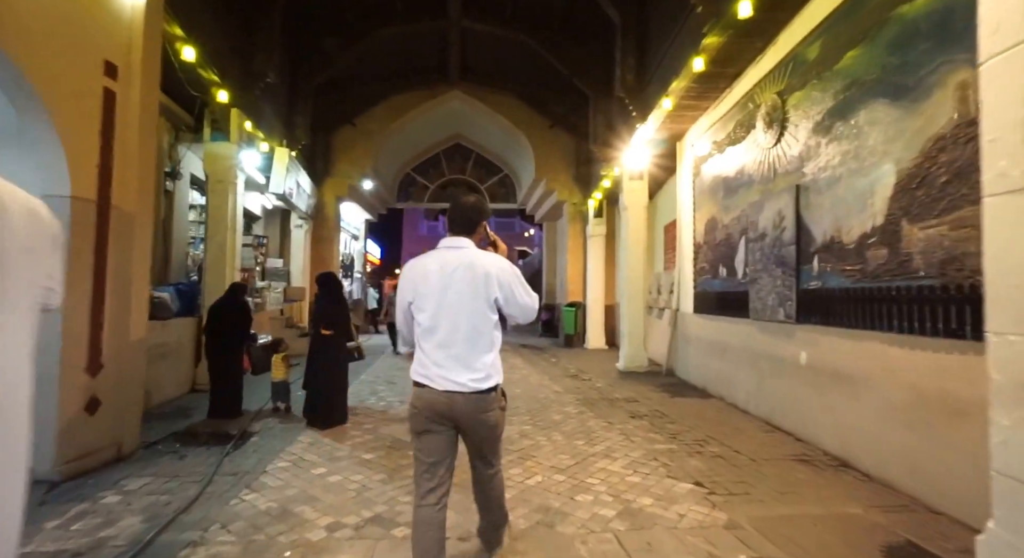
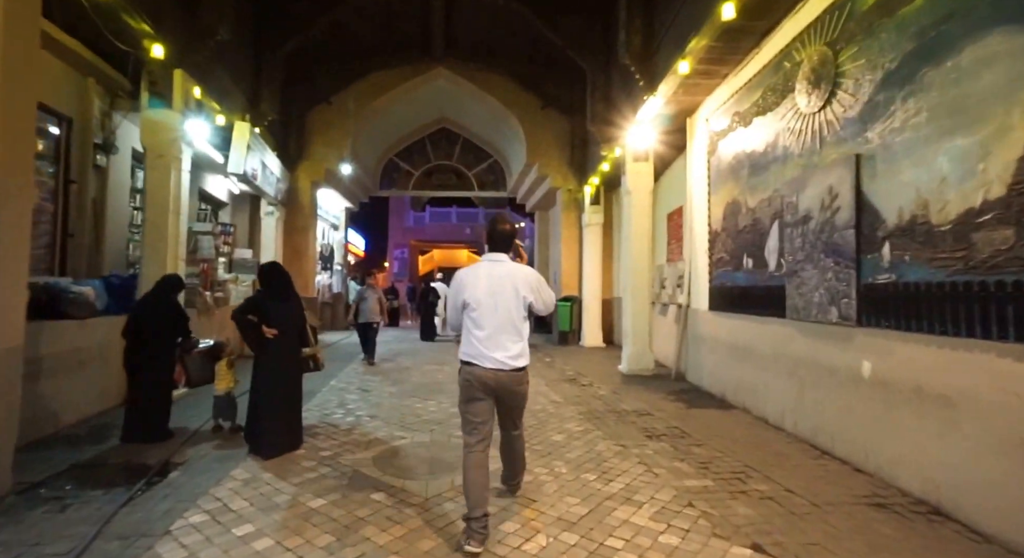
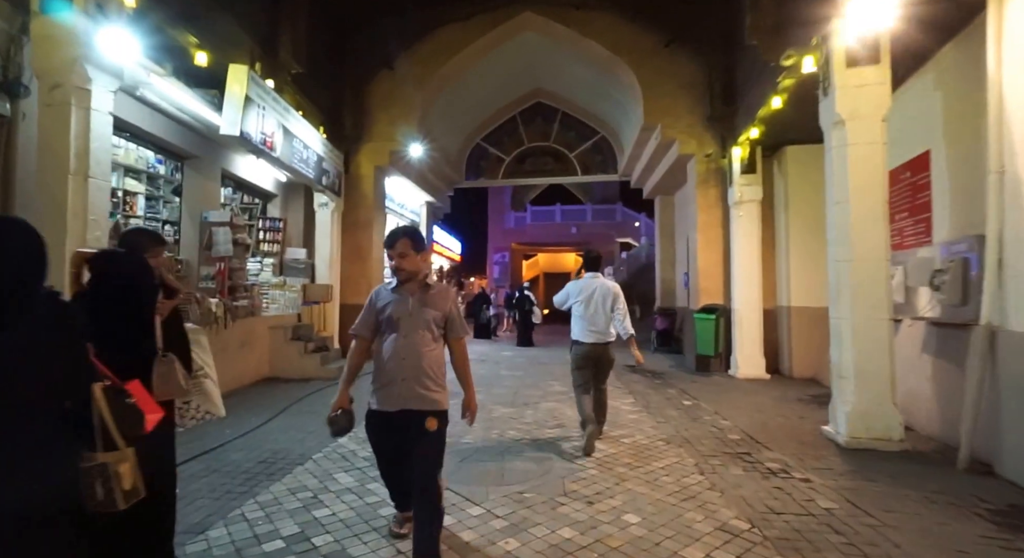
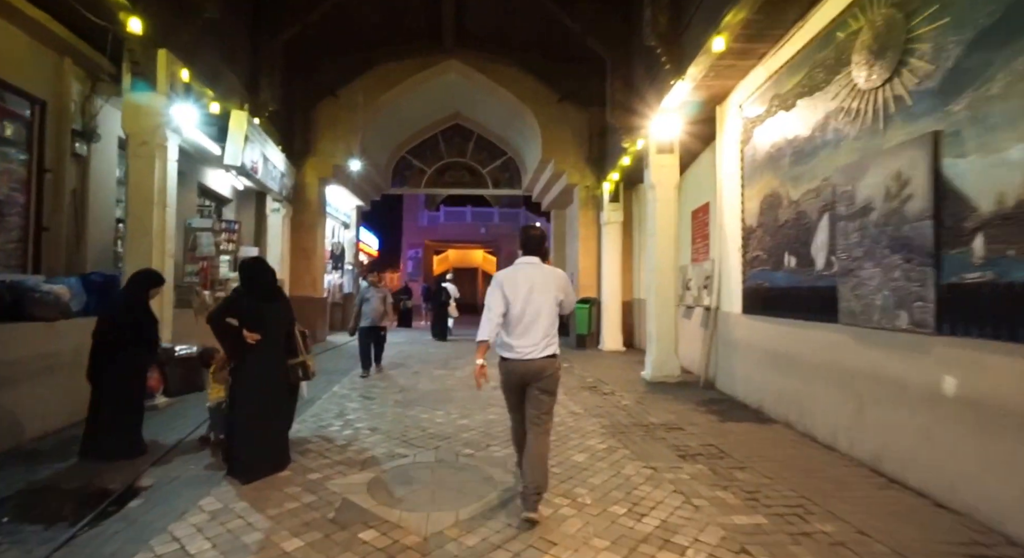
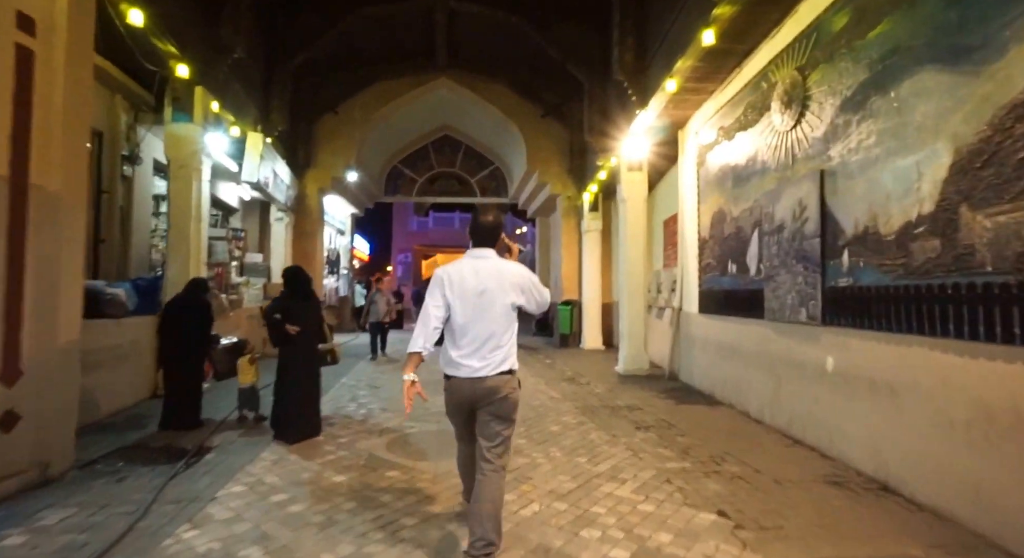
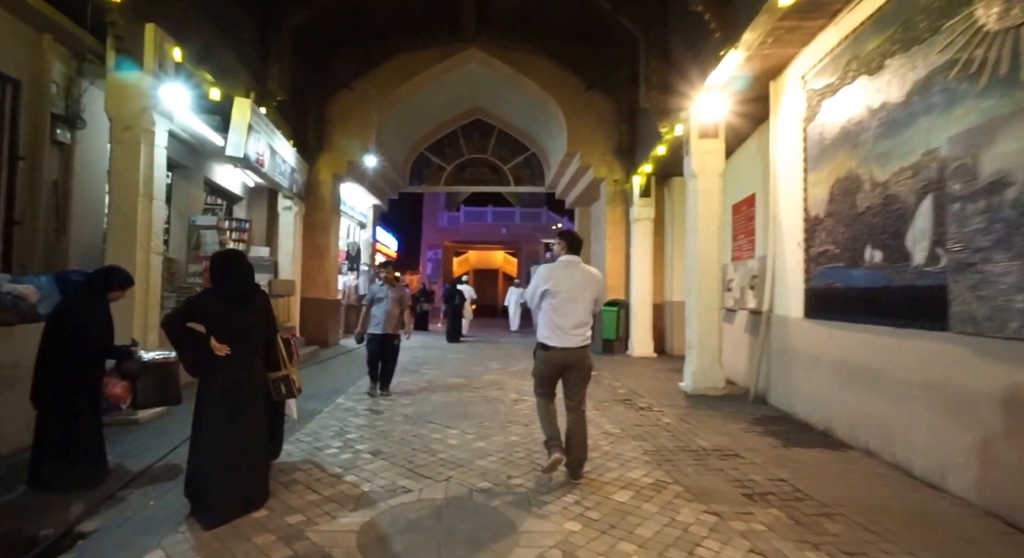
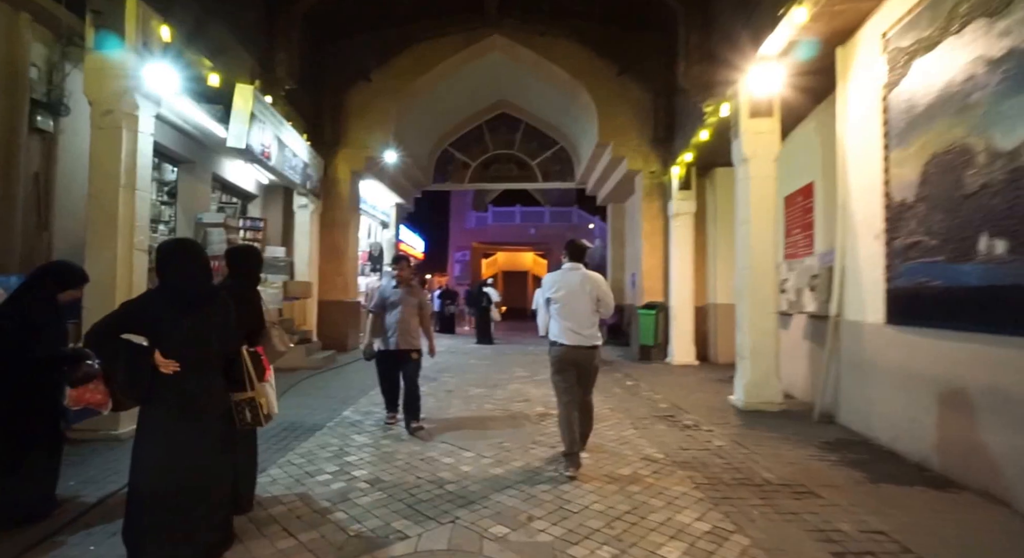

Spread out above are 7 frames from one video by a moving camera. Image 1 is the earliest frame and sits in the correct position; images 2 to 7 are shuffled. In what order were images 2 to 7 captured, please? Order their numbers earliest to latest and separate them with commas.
5, 2, 4, 6, 7, 3
